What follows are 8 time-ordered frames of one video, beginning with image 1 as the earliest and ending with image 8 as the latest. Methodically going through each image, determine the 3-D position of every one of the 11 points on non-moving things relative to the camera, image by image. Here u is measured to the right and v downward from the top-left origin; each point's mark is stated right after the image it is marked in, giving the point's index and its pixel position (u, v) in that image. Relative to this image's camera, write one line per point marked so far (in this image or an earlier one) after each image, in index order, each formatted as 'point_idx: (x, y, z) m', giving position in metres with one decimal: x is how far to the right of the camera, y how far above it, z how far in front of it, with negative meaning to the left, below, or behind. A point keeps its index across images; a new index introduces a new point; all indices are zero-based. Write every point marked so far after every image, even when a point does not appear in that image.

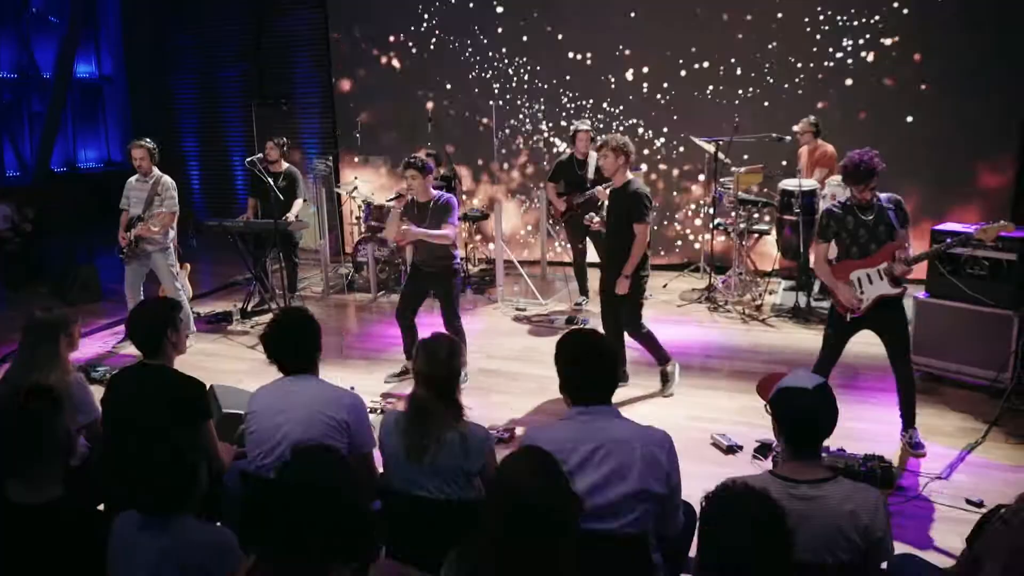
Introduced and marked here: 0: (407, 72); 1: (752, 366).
0: (-1.1, +2.1, +8.6) m
1: (+1.5, -0.5, +5.4) m
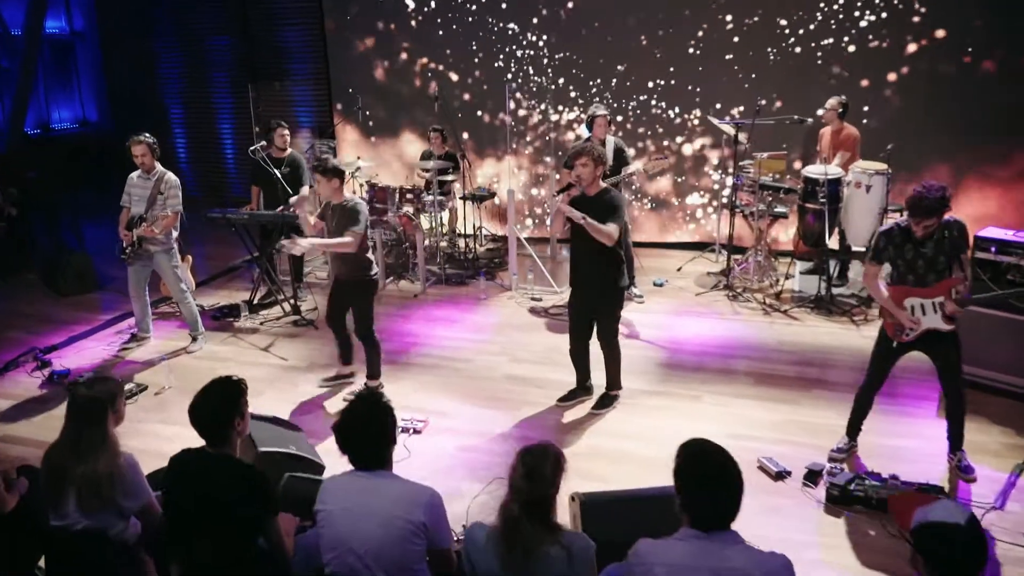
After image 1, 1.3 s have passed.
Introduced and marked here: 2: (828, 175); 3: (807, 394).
0: (-1.0, +2.3, +8.2) m
1: (+1.7, -0.5, +5.3) m
2: (+2.3, +0.8, +6.1) m
3: (+1.7, -0.6, +4.9) m
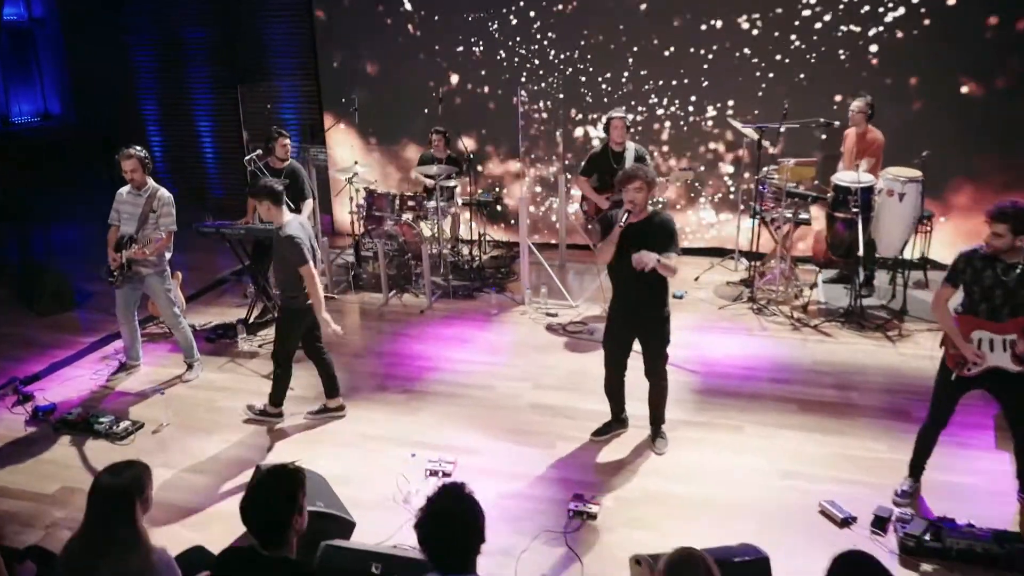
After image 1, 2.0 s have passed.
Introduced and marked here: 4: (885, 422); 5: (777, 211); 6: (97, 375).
0: (-1.0, +2.2, +7.7) m
1: (+1.9, -0.6, +5.0) m
2: (+2.4, +0.7, +5.8) m
3: (+1.9, -0.7, +4.7) m
4: (+2.0, -0.7, +4.6) m
5: (+2.0, +0.6, +6.4) m
6: (-2.7, -0.6, +5.6) m
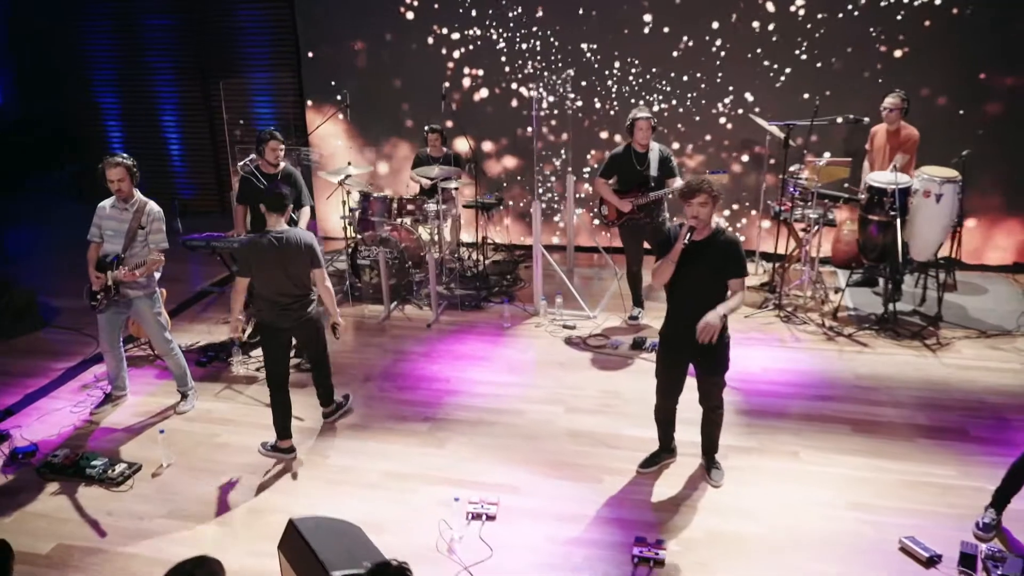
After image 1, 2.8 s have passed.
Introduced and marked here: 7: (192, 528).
0: (-1.0, +2.2, +7.2) m
1: (+2.1, -0.7, +4.7) m
2: (+2.5, +0.7, +5.5) m
3: (+2.1, -0.8, +4.4) m
4: (+2.2, -0.8, +4.4) m
5: (+2.1, +0.5, +6.1) m
6: (-2.6, -0.7, +5.0) m
7: (-1.5, -1.1, +3.9) m
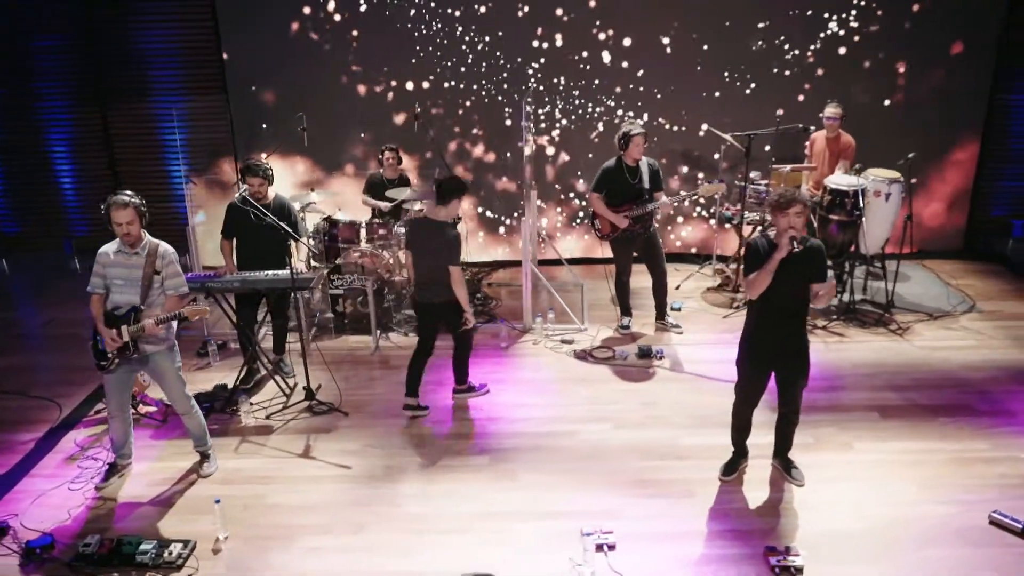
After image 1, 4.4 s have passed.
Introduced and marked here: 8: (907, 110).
0: (-1.5, +1.9, +6.8) m
1: (+2.3, -0.7, +5.2) m
2: (+2.5, +0.7, +6.0) m
3: (+2.4, -0.8, +4.8) m
4: (+2.6, -0.8, +4.9) m
5: (+1.9, +0.5, +6.5) m
6: (-2.2, -1.0, +4.4) m
7: (-0.9, -1.3, +3.5) m
8: (+3.4, +1.5, +7.1) m
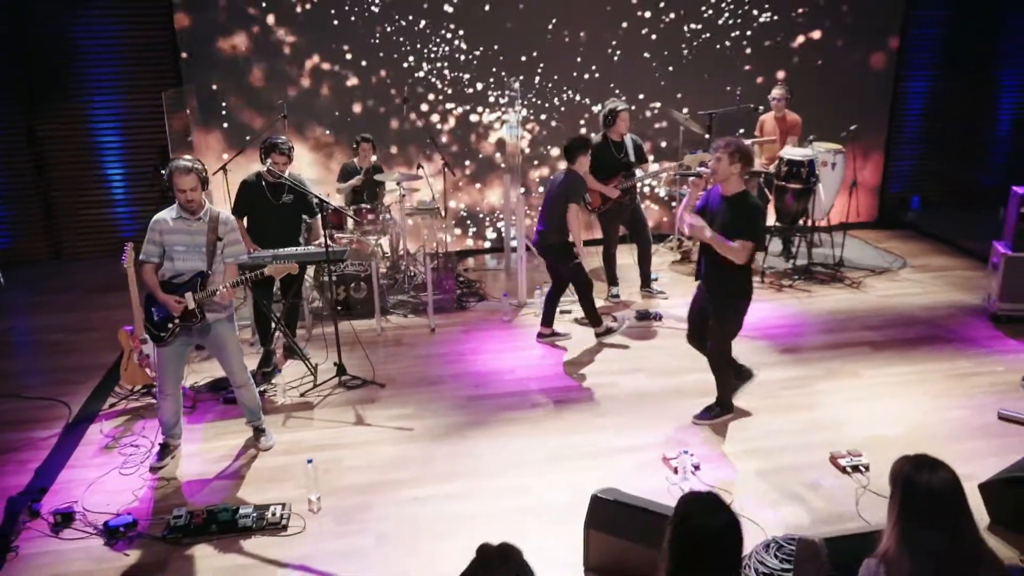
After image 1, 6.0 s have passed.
0: (-1.7, +2.0, +6.8) m
1: (+2.4, -0.3, +5.8) m
2: (+2.3, +1.0, +6.6) m
3: (+2.6, -0.4, +5.4) m
4: (+2.8, -0.4, +5.5) m
5: (+1.8, +0.8, +7.0) m
6: (-1.9, -0.9, +4.1) m
7: (-0.4, -1.1, +3.5) m
8: (+3.0, +1.8, +7.9) m
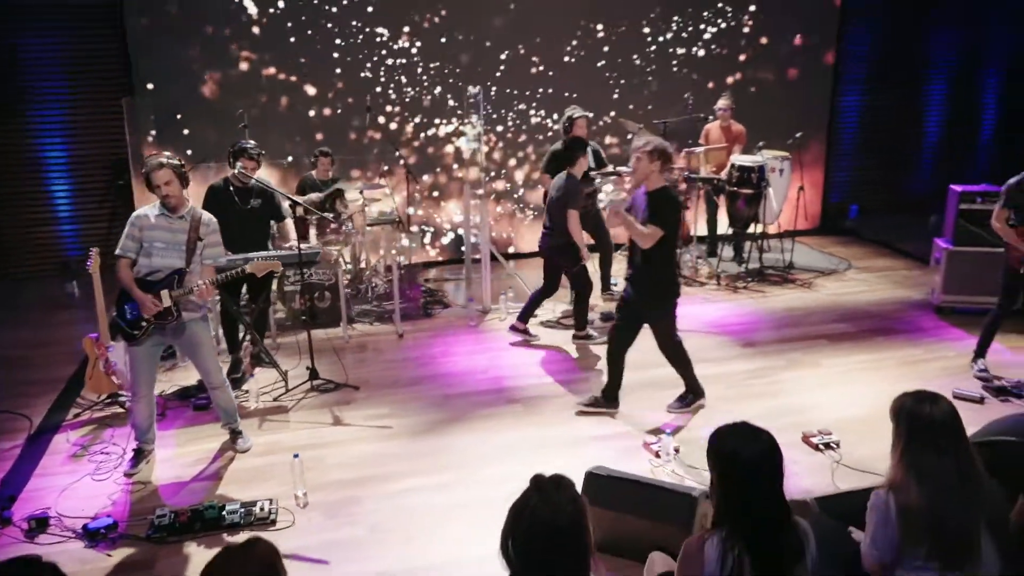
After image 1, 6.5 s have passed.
0: (-2.1, +1.9, +6.8) m
1: (+2.2, -0.3, +6.0) m
2: (+2.0, +1.0, +6.9) m
3: (+2.4, -0.4, +5.7) m
4: (+2.6, -0.3, +5.7) m
5: (+1.4, +0.8, +7.2) m
6: (-1.9, -0.9, +4.0) m
7: (-0.4, -1.0, +3.5) m
8: (+2.6, +1.8, +8.2) m
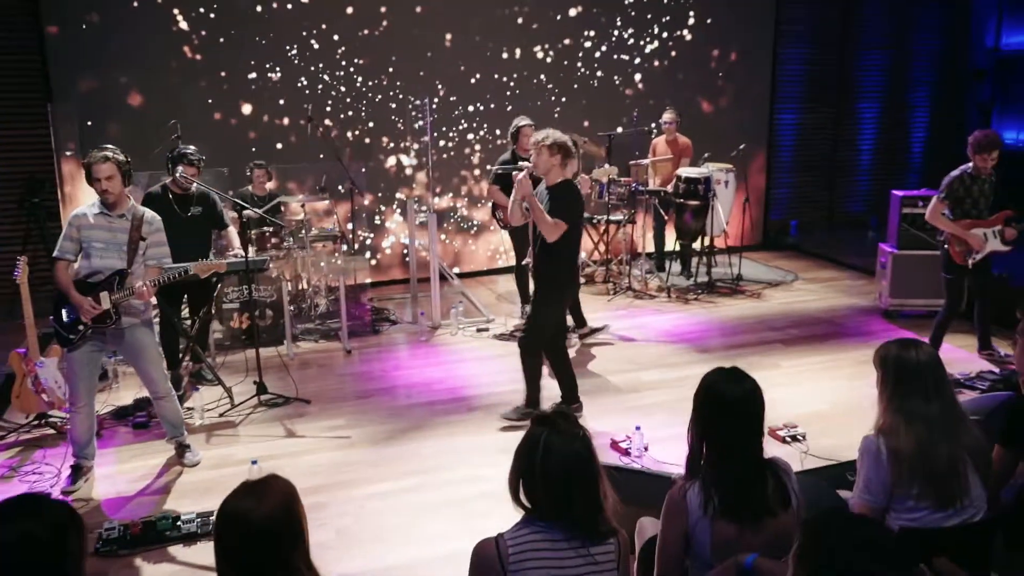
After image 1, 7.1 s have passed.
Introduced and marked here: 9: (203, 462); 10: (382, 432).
0: (-2.5, +1.7, +6.6) m
1: (+1.9, -0.3, +6.0) m
2: (+1.6, +0.9, +7.0) m
3: (+2.1, -0.4, +5.7) m
4: (+2.3, -0.4, +5.8) m
5: (+1.0, +0.7, +7.2) m
6: (-2.1, -0.9, +3.7) m
7: (-0.5, -1.0, +3.3) m
8: (+2.0, +1.6, +8.4) m
9: (-1.5, -0.8, +4.0) m
10: (-0.7, -0.7, +4.4) m
